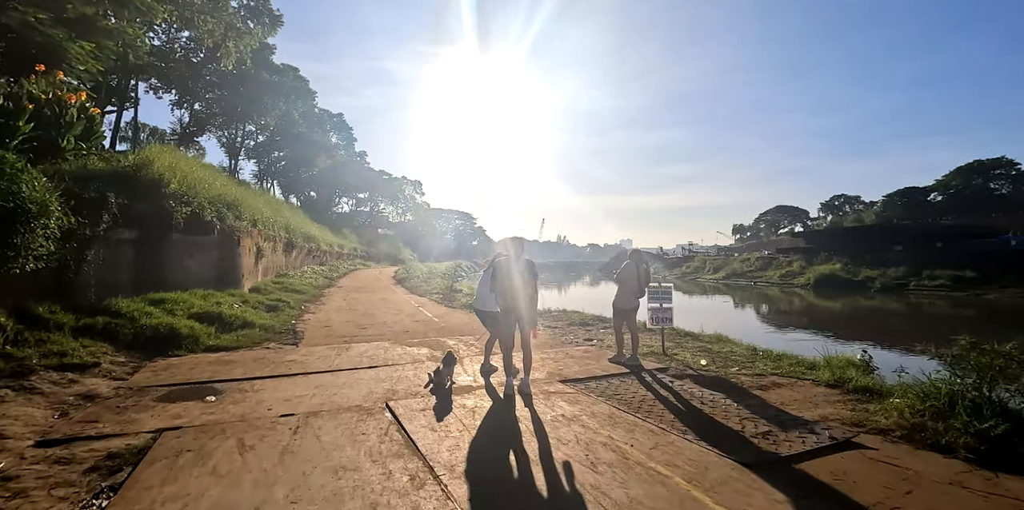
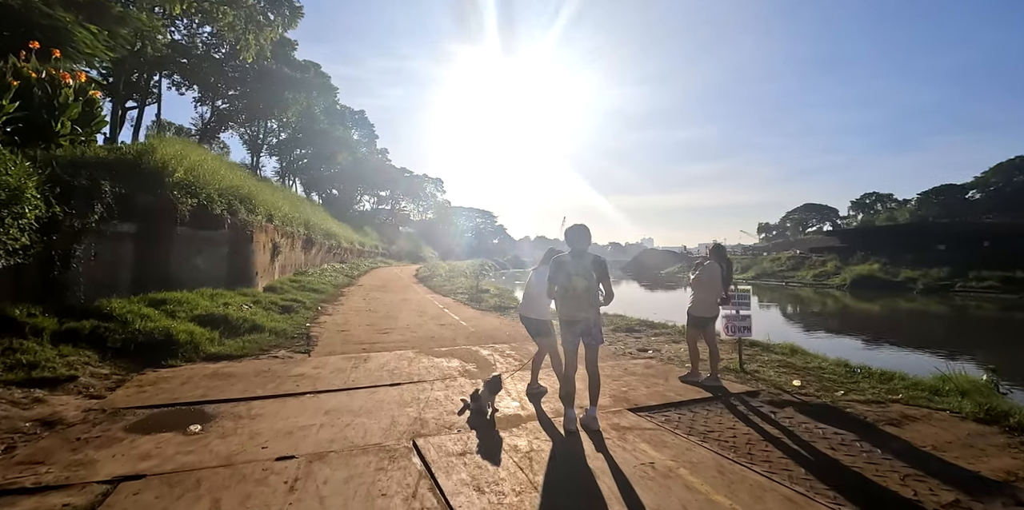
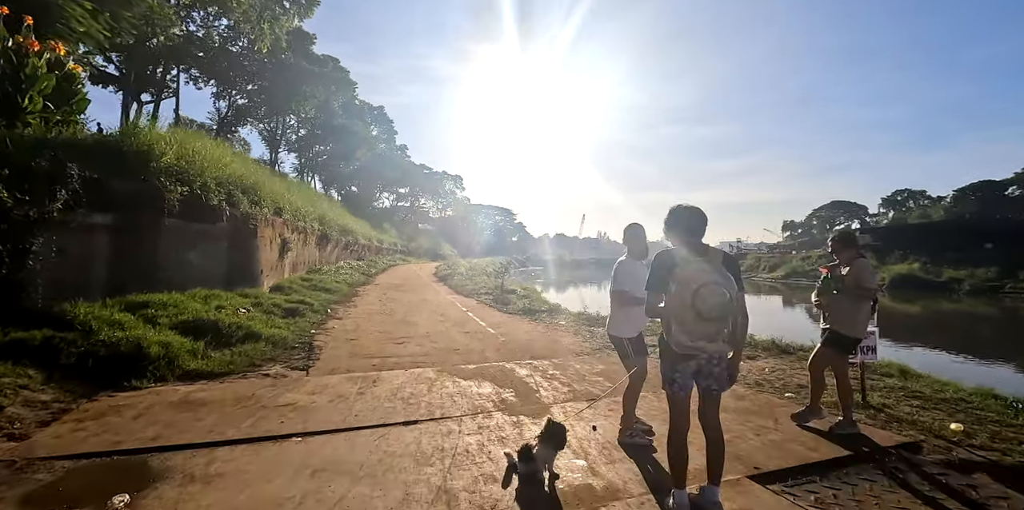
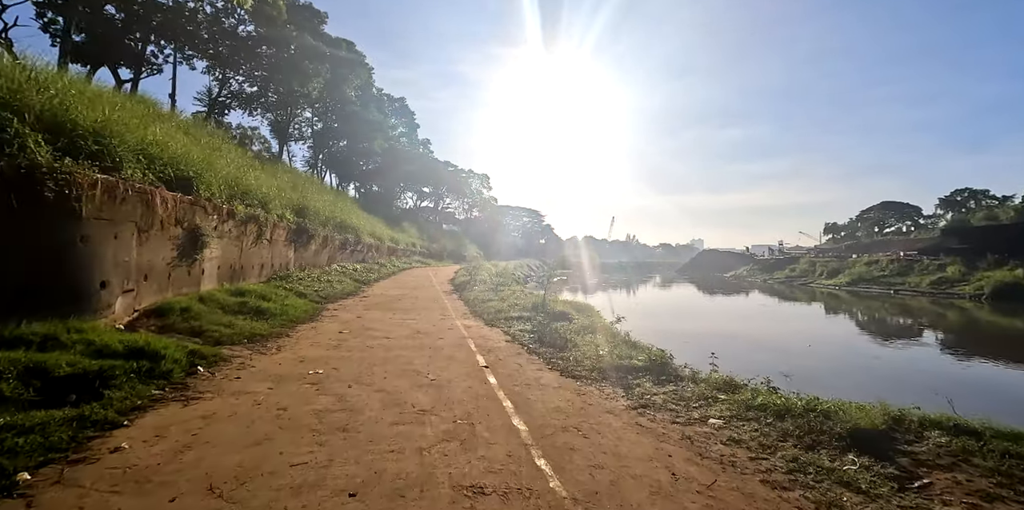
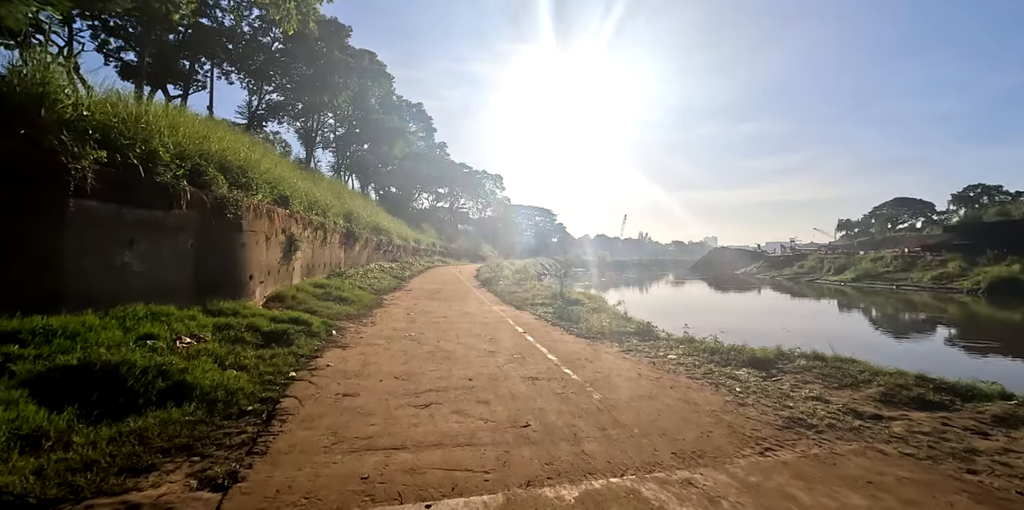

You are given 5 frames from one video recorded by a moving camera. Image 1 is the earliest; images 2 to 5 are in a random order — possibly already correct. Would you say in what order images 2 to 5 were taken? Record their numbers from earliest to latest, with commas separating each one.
2, 3, 5, 4
